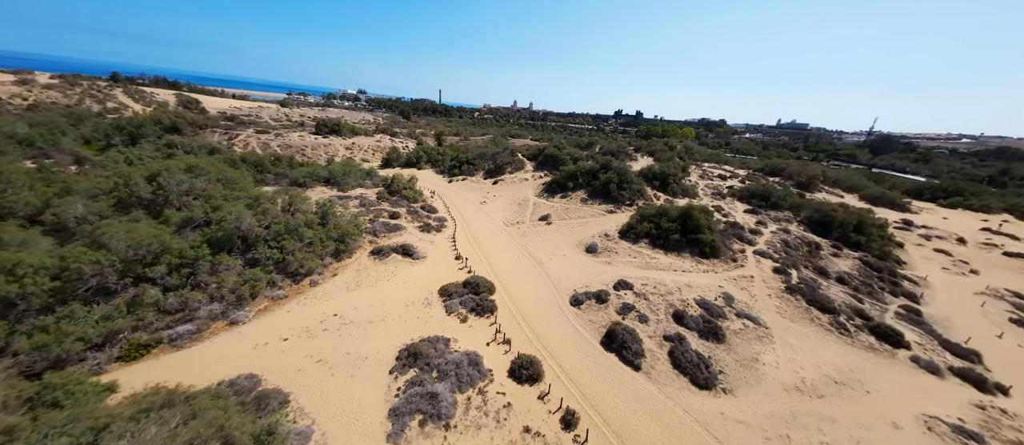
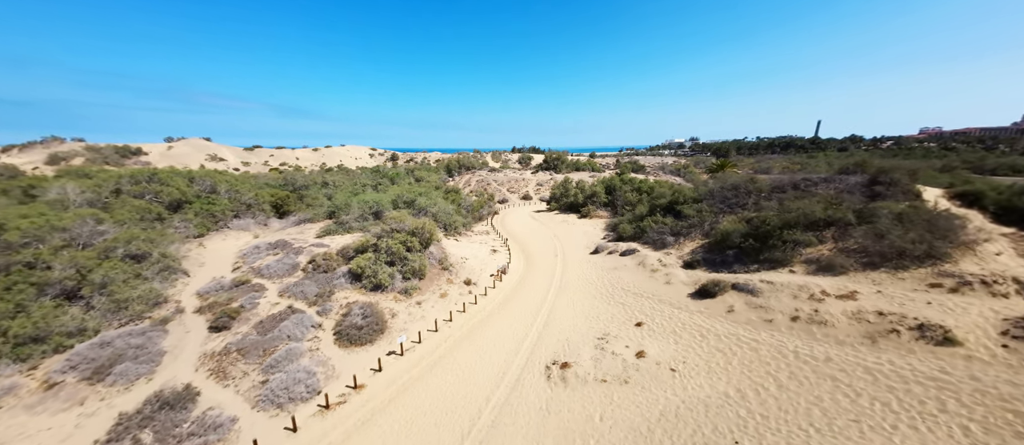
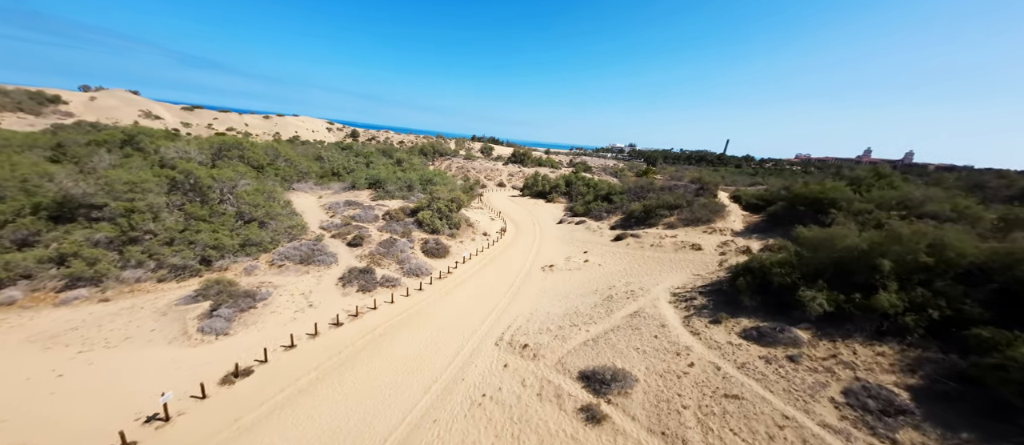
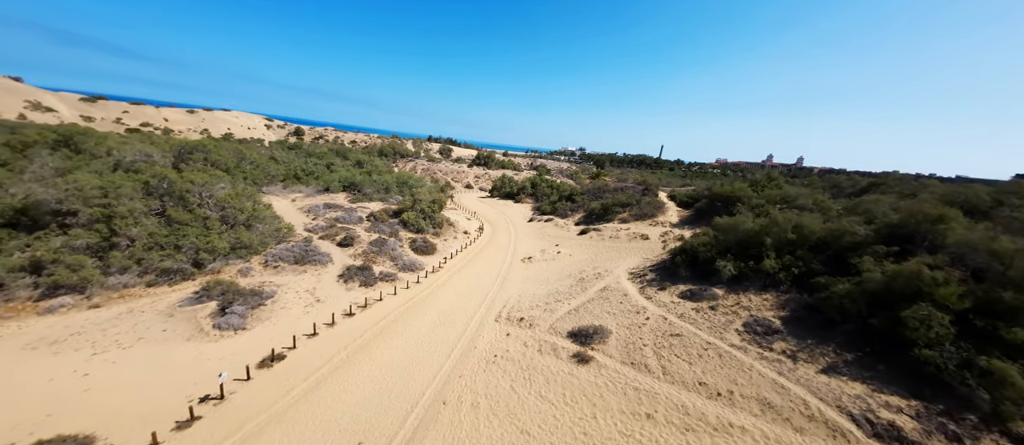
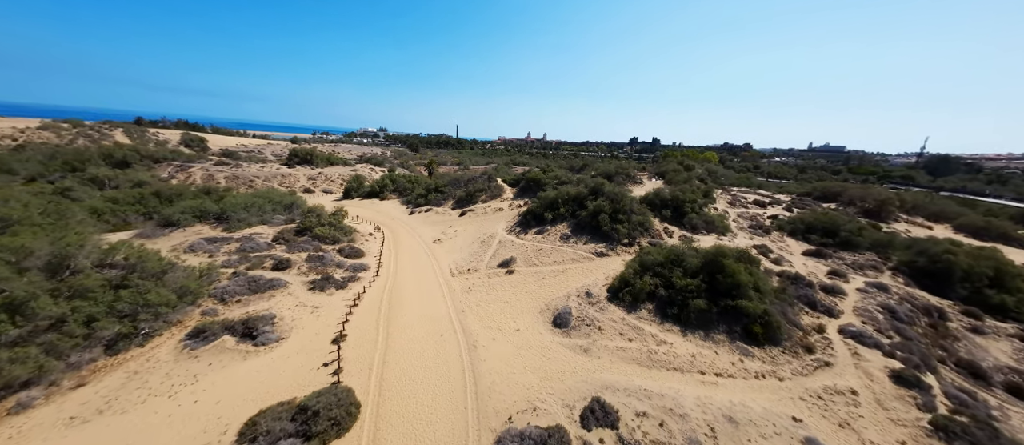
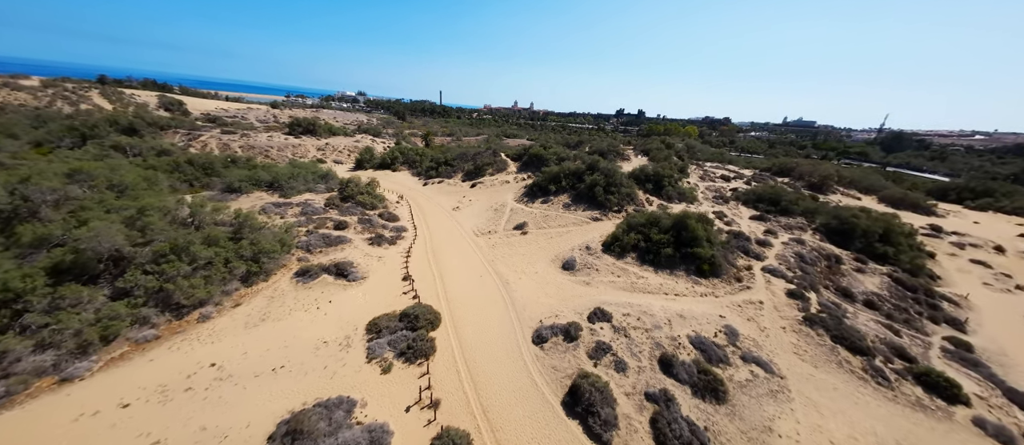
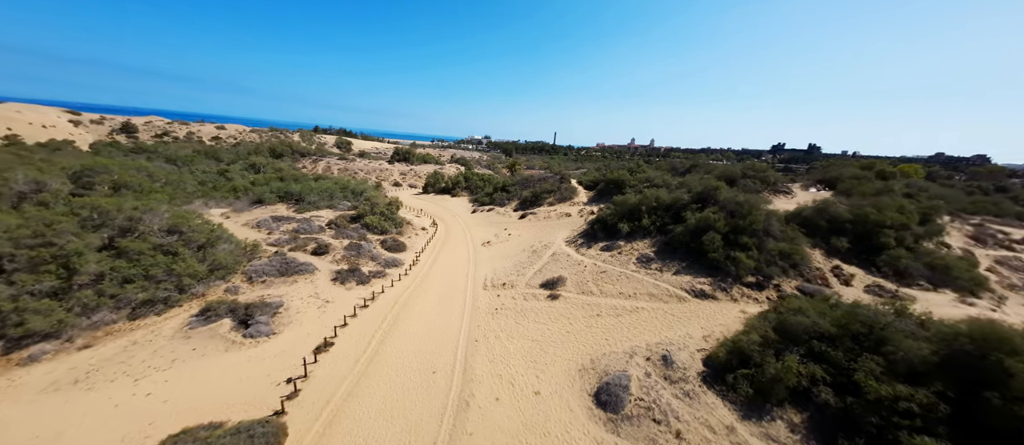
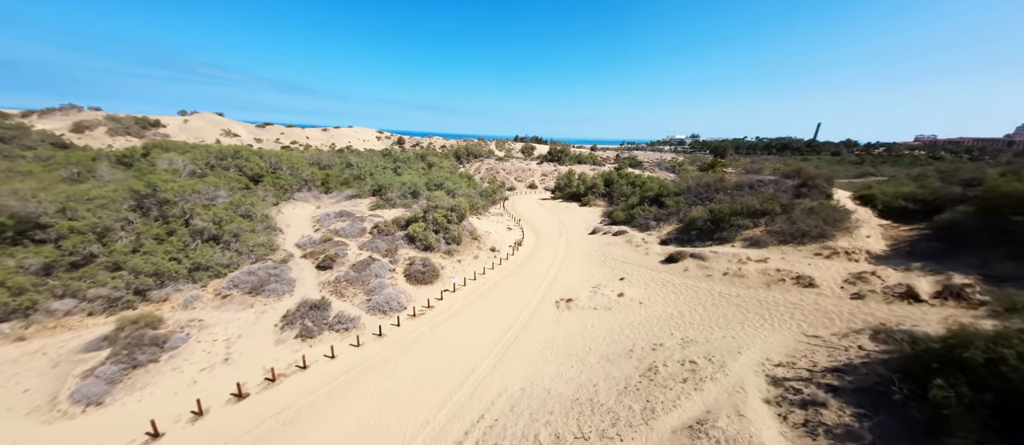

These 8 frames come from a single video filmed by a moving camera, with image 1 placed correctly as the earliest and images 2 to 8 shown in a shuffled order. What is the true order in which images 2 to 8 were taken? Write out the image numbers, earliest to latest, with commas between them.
6, 5, 7, 4, 3, 8, 2
